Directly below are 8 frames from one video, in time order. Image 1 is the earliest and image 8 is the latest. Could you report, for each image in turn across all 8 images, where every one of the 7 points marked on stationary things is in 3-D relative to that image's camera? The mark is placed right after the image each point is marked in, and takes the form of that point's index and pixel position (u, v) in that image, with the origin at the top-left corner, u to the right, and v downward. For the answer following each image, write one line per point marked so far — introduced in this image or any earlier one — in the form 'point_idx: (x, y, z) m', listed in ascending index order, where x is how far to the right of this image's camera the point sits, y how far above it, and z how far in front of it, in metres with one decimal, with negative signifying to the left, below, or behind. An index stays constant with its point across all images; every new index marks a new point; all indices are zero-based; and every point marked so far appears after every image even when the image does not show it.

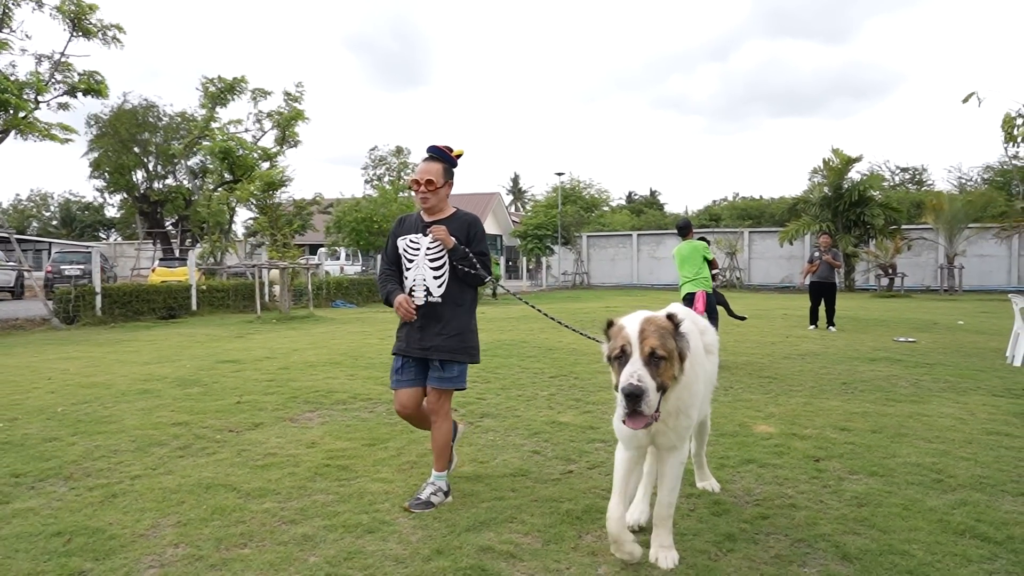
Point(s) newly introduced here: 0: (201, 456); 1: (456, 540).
0: (-2.2, -1.2, +5.1) m
1: (-0.3, -1.3, +3.6) m
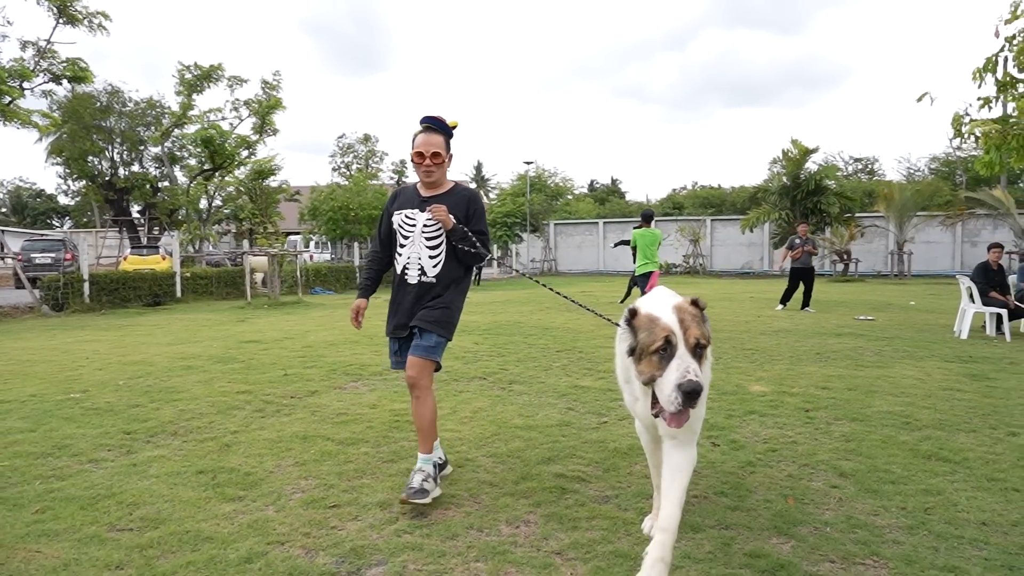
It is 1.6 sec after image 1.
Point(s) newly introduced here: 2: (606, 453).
0: (-1.9, -1.0, +5.8) m
1: (+0.1, -1.1, +4.4) m
2: (+0.6, -1.1, +4.8) m
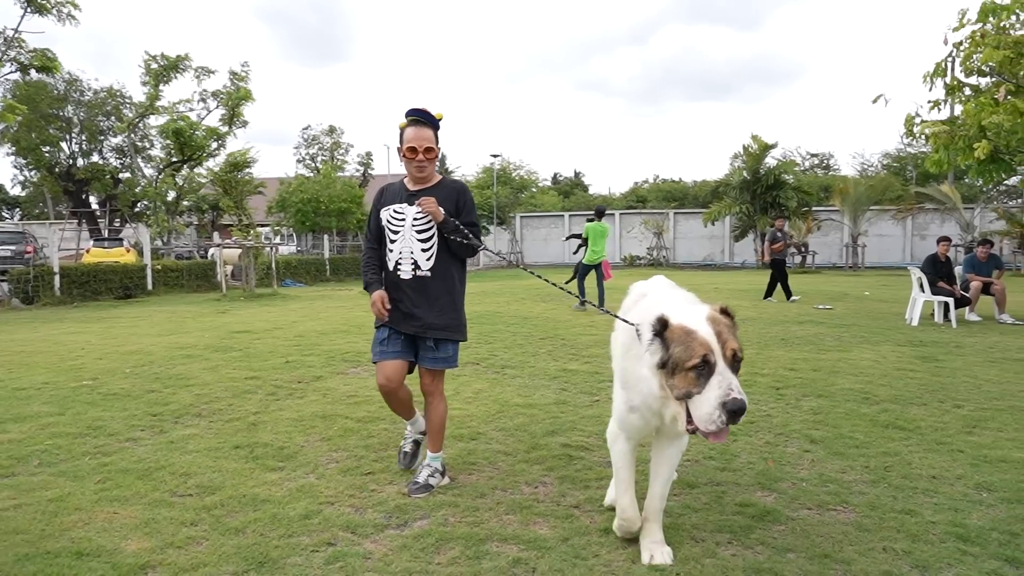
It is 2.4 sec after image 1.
0: (-1.9, -1.0, +6.1) m
1: (+0.2, -1.1, +4.9) m
2: (+0.7, -1.0, +5.3) m
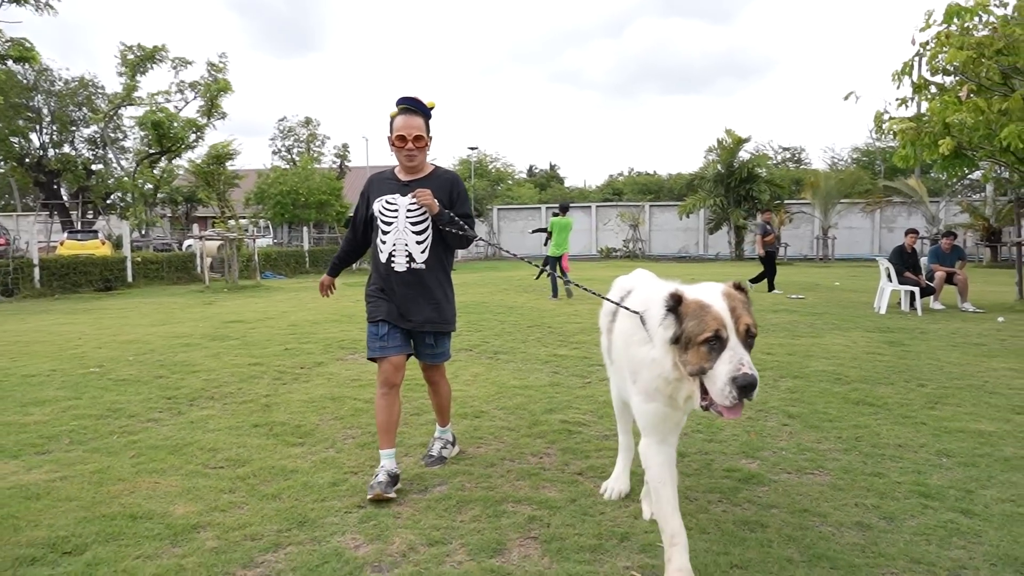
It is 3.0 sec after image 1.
0: (-1.9, -0.9, +6.4) m
1: (+0.2, -1.0, +5.3) m
2: (+0.7, -0.9, +5.7) m
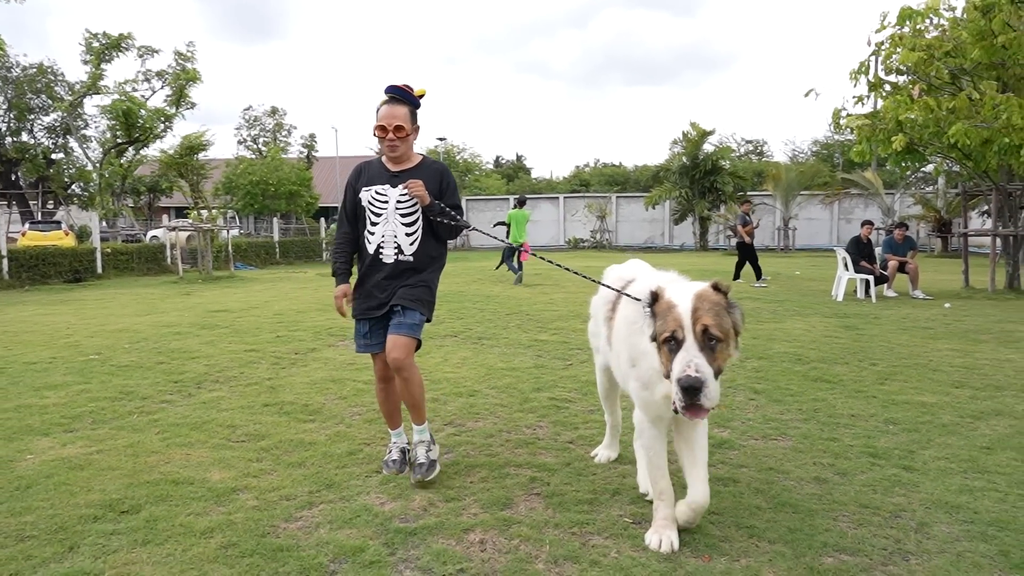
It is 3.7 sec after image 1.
0: (-2.0, -0.7, +6.8) m
1: (+0.2, -0.9, +5.7) m
2: (+0.6, -0.8, +6.1) m
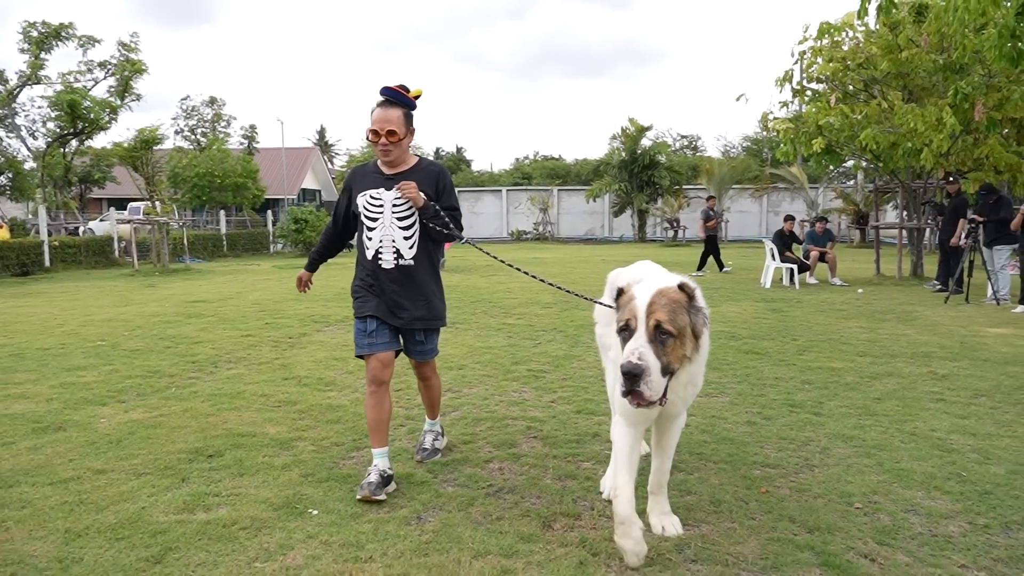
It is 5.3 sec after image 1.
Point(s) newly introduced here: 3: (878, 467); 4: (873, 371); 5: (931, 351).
0: (-2.3, -0.6, +7.5) m
1: (0.0, -0.8, +6.7) m
2: (+0.4, -0.7, +7.1) m
3: (+2.1, -1.0, +4.1) m
4: (+3.4, -0.8, +6.6) m
5: (+4.5, -0.7, +7.6) m
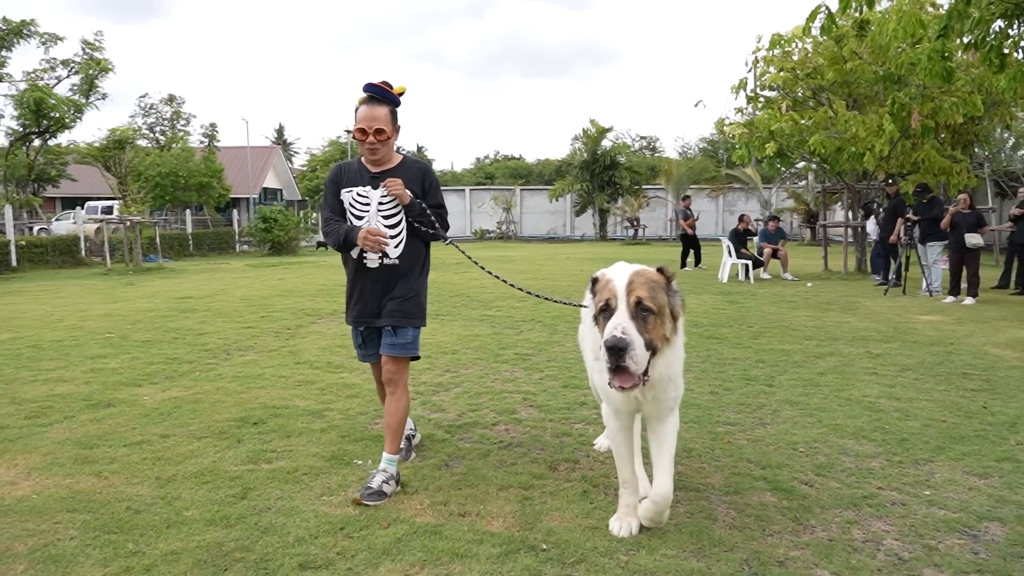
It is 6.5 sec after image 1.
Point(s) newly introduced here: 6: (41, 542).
0: (-2.4, -0.6, +8.1) m
1: (-0.1, -0.7, +7.4) m
2: (+0.2, -0.6, +7.9) m
3: (+2.2, -0.9, +5.0) m
4: (+3.2, -0.7, +7.5) m
5: (+4.3, -0.6, +8.6) m
6: (-2.0, -1.1, +3.0) m
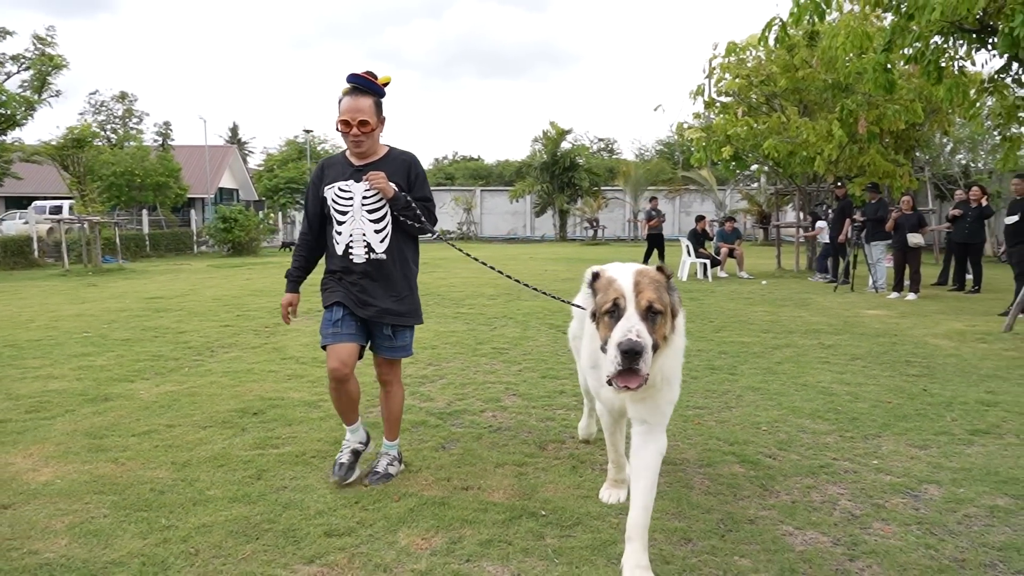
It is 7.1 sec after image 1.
0: (-2.7, -0.6, +8.3) m
1: (-0.4, -0.6, +7.7) m
2: (0.0, -0.6, +8.2) m
3: (+2.0, -0.9, +5.4) m
4: (+3.0, -0.6, +8.0) m
5: (+4.0, -0.5, +9.1) m
6: (-2.0, -1.1, +3.3) m
